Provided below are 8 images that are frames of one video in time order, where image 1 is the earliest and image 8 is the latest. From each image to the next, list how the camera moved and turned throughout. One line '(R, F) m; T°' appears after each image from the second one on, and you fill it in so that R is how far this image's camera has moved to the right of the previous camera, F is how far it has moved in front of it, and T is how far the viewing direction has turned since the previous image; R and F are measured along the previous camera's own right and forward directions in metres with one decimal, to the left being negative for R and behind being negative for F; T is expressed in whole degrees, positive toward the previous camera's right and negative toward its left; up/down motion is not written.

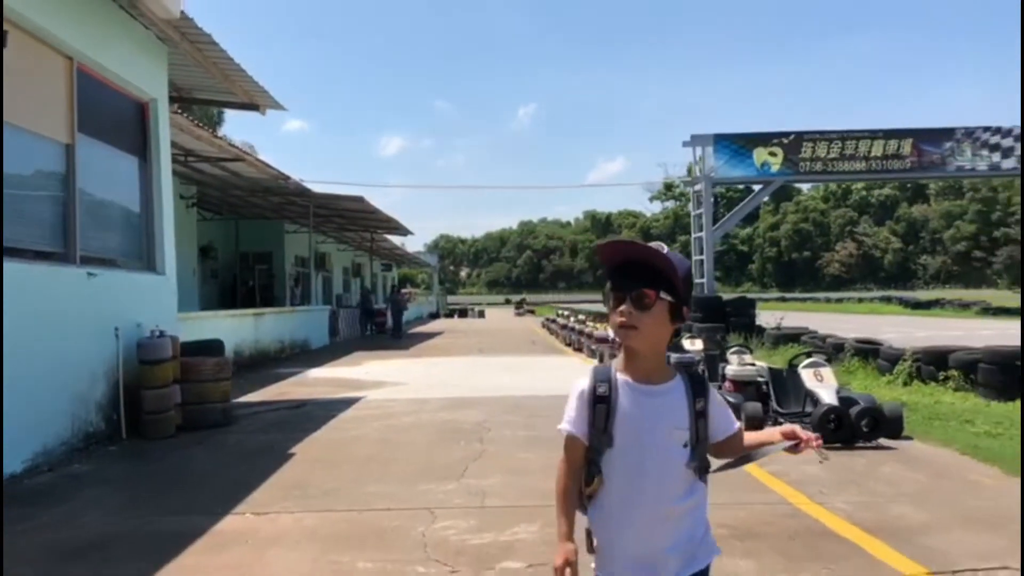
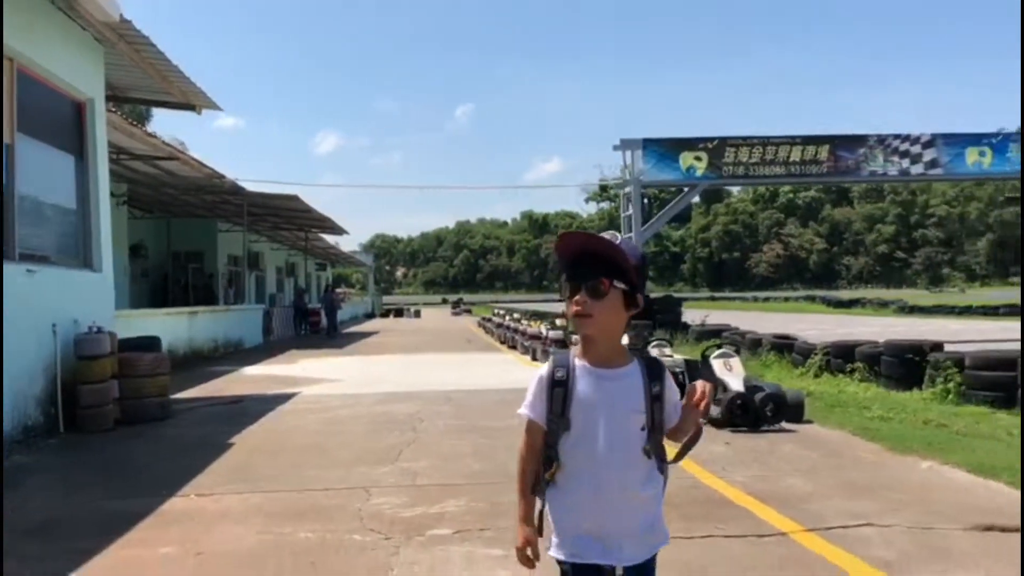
(0.0, -0.5) m; +4°
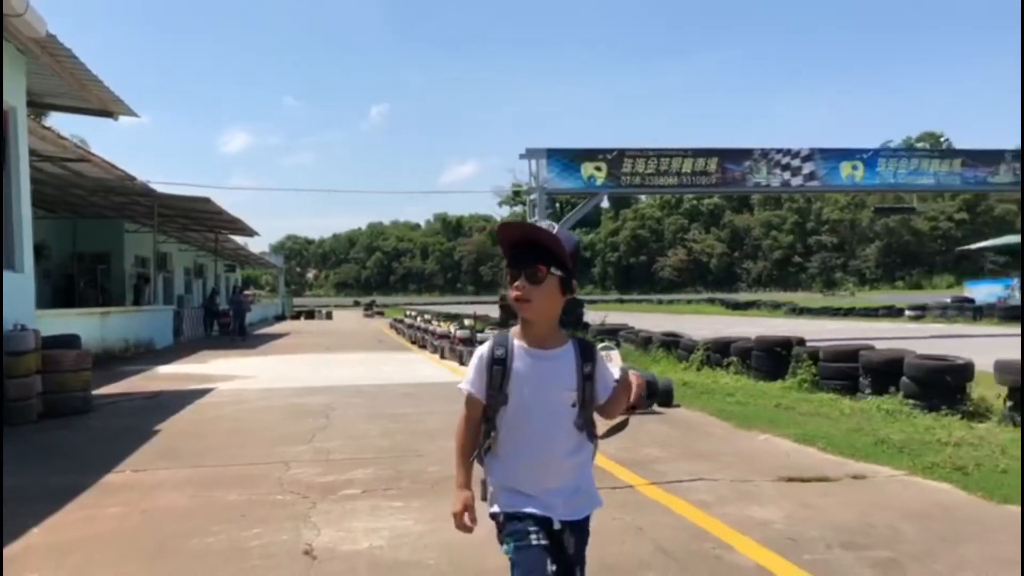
(+0.1, -1.0) m; +6°
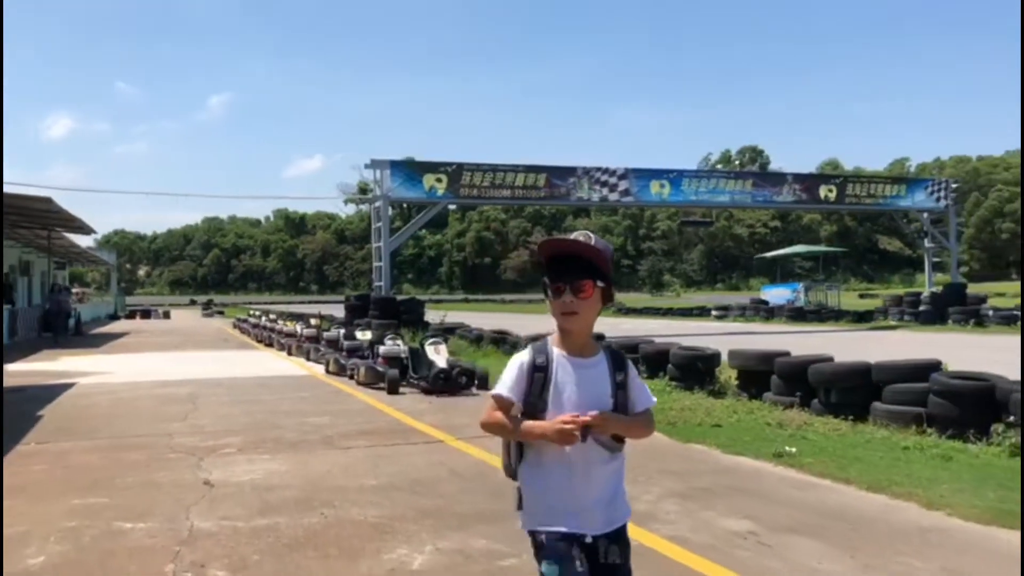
(0.0, -2.1) m; +10°
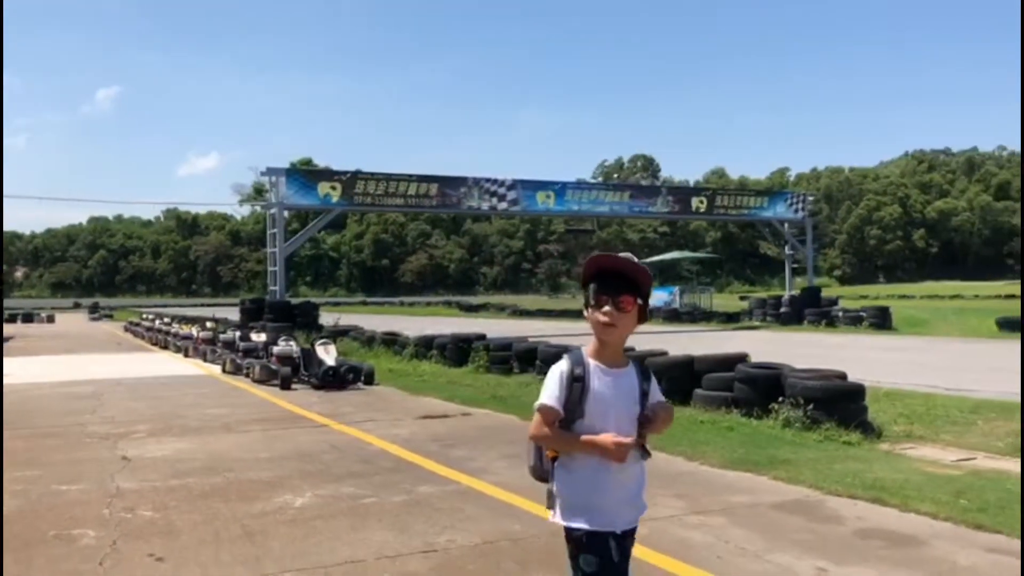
(+0.3, -1.6) m; +7°
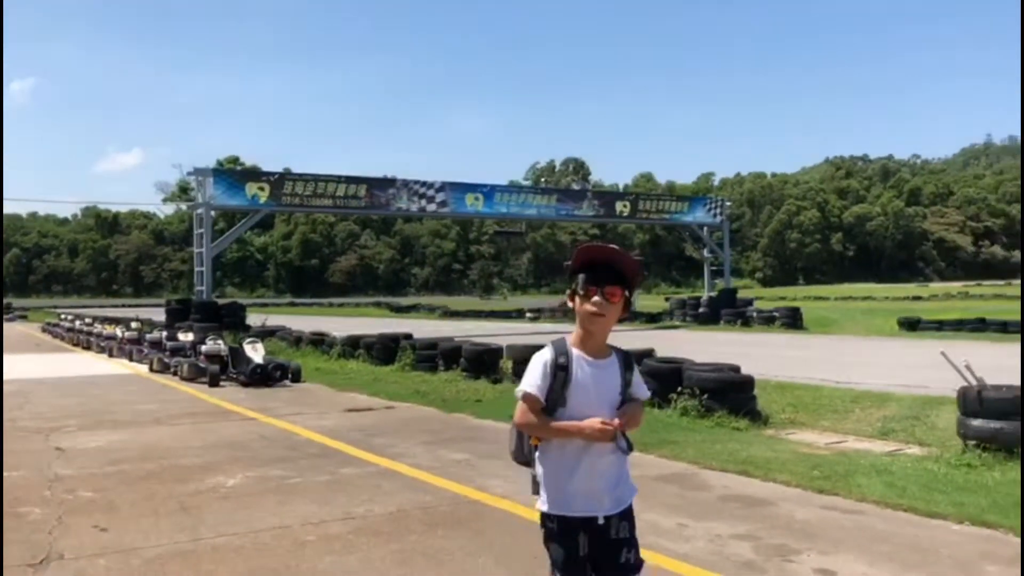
(+0.1, -0.7) m; +5°
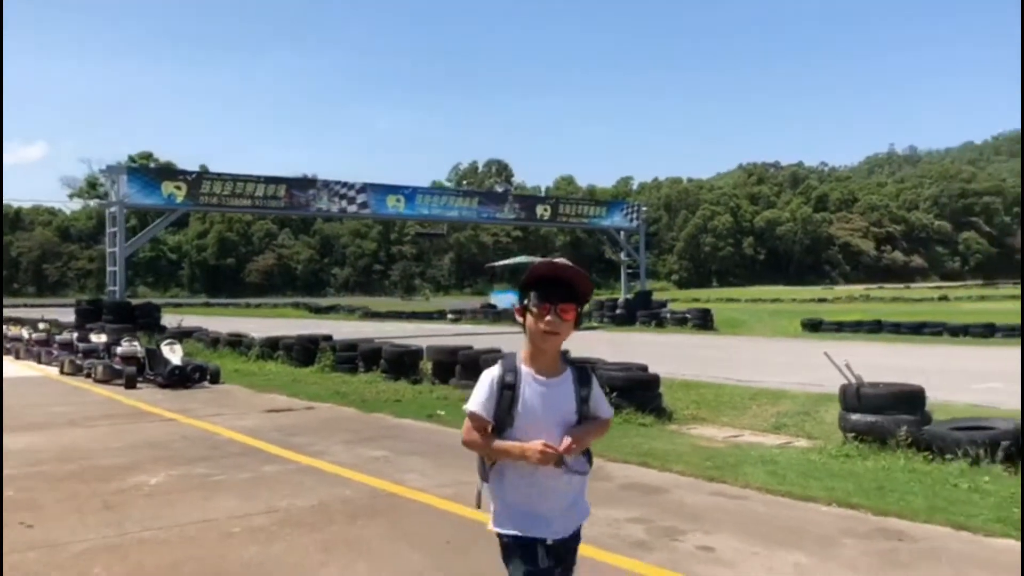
(0.0, -0.4) m; +5°
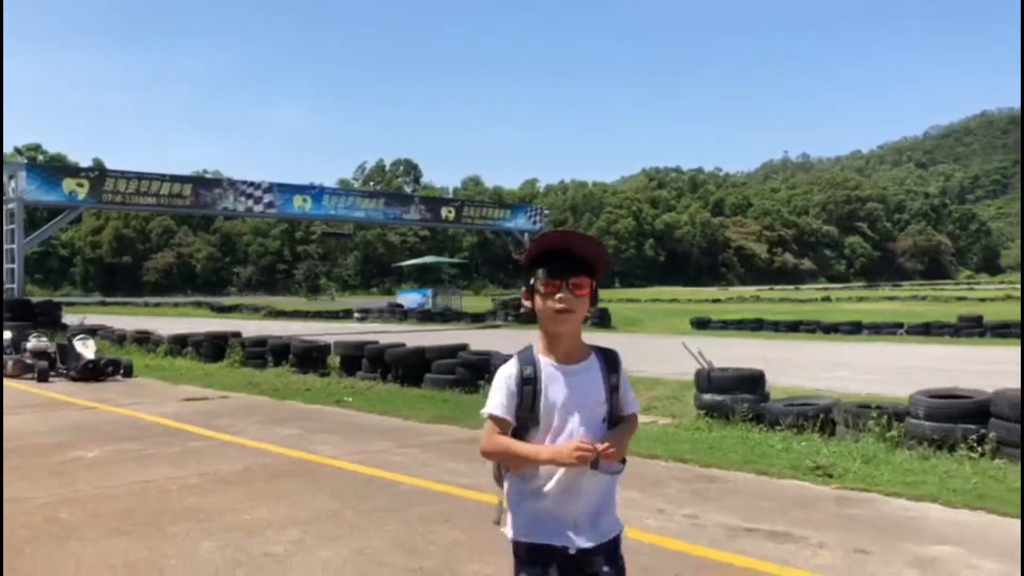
(+0.1, -1.2) m; +6°
